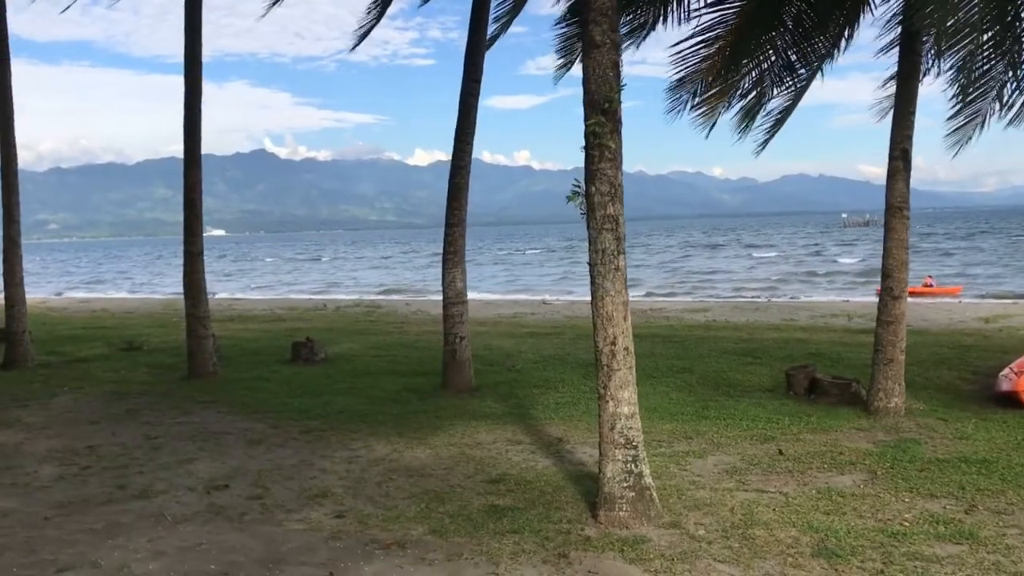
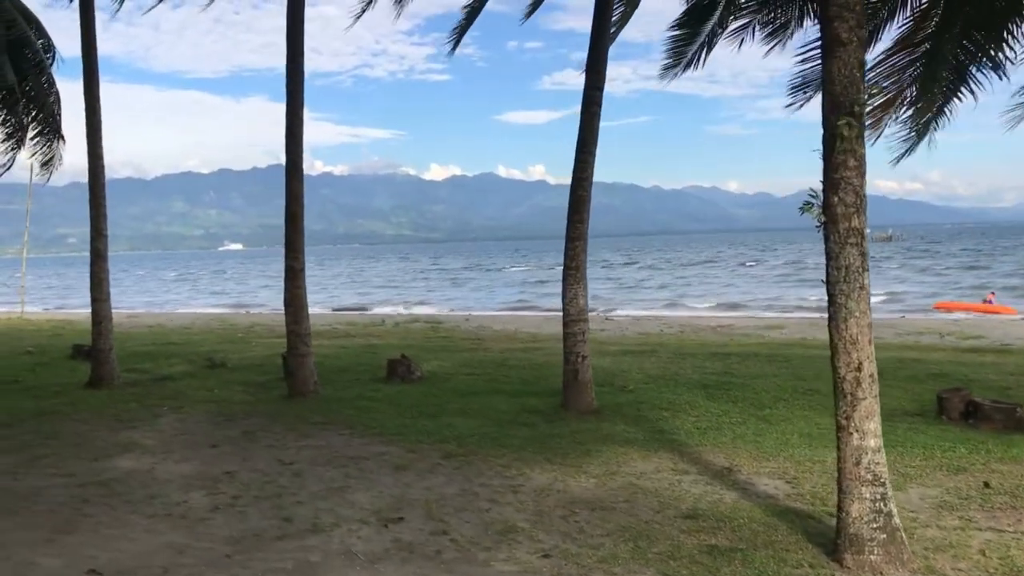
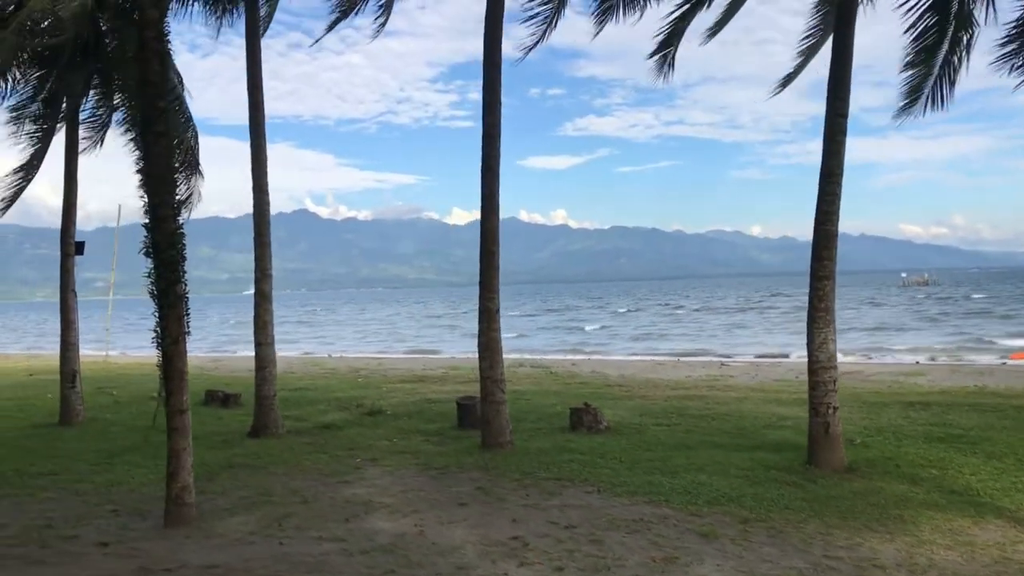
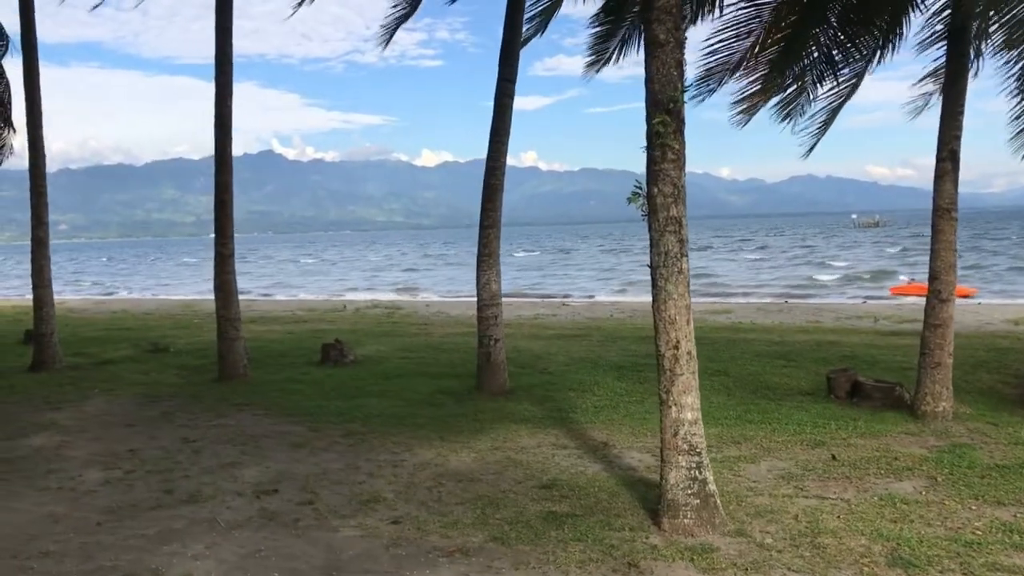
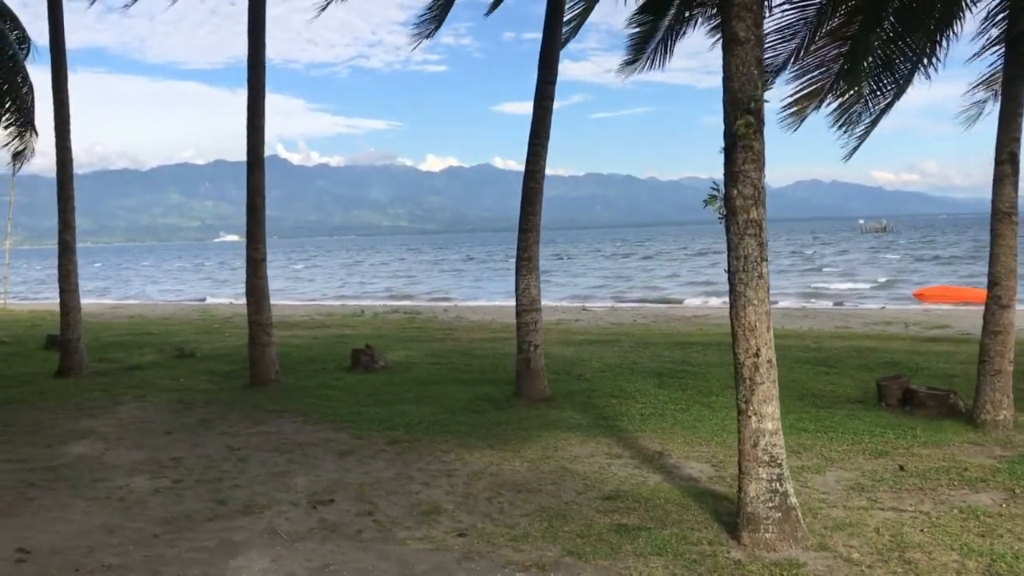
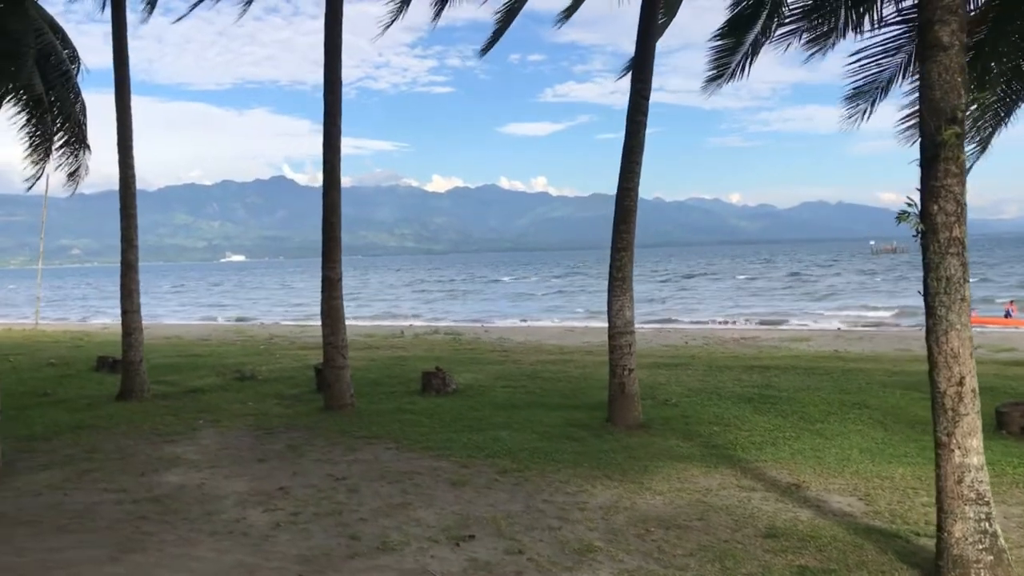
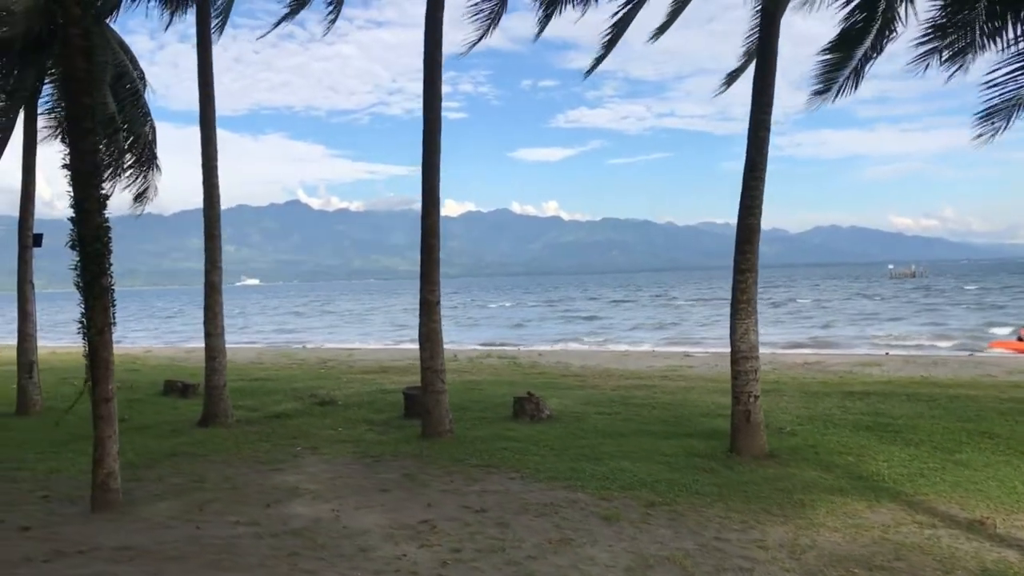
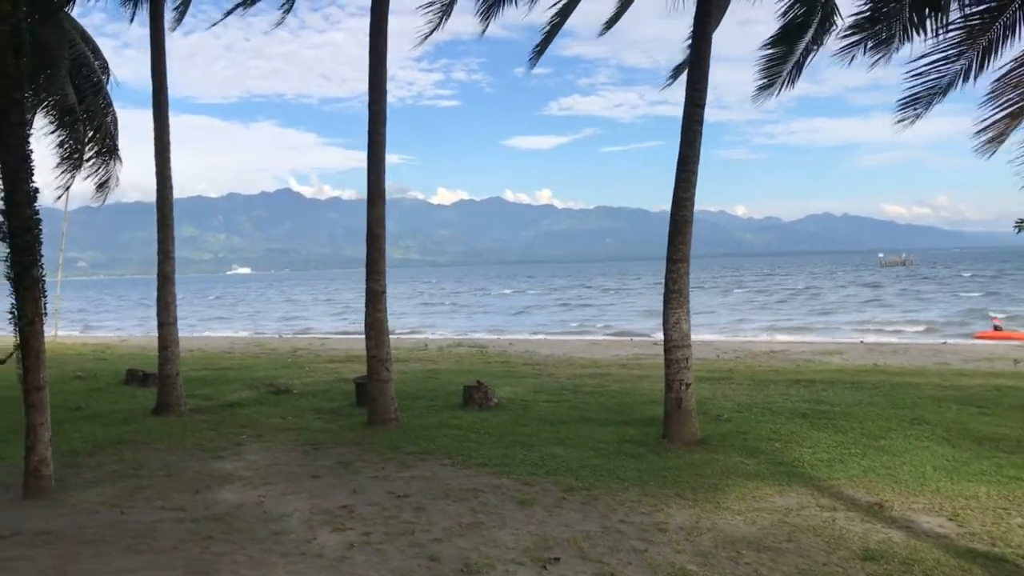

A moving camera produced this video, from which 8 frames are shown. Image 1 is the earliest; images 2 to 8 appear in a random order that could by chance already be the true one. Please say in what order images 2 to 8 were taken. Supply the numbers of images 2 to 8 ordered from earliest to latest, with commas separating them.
4, 5, 2, 6, 8, 7, 3
